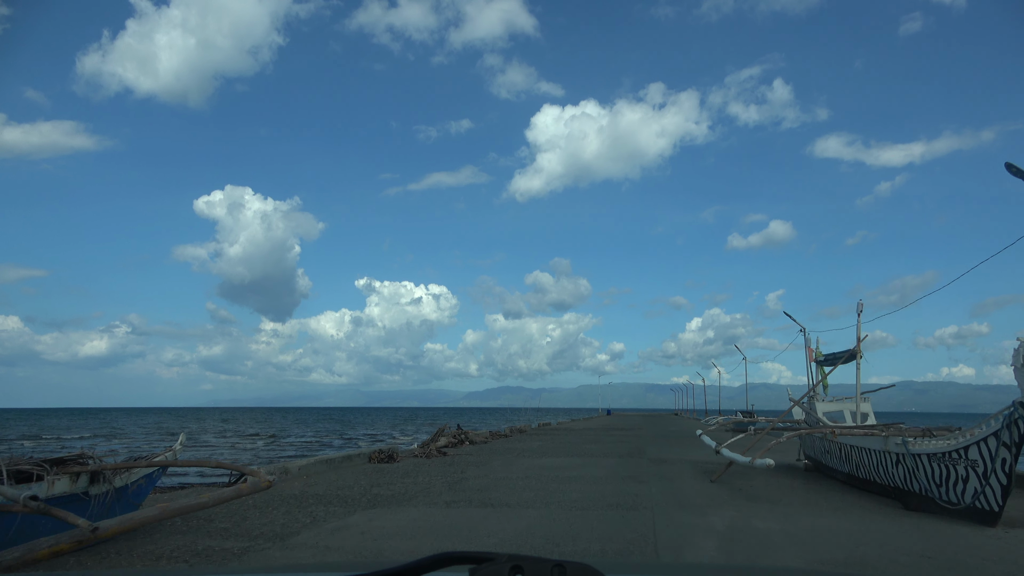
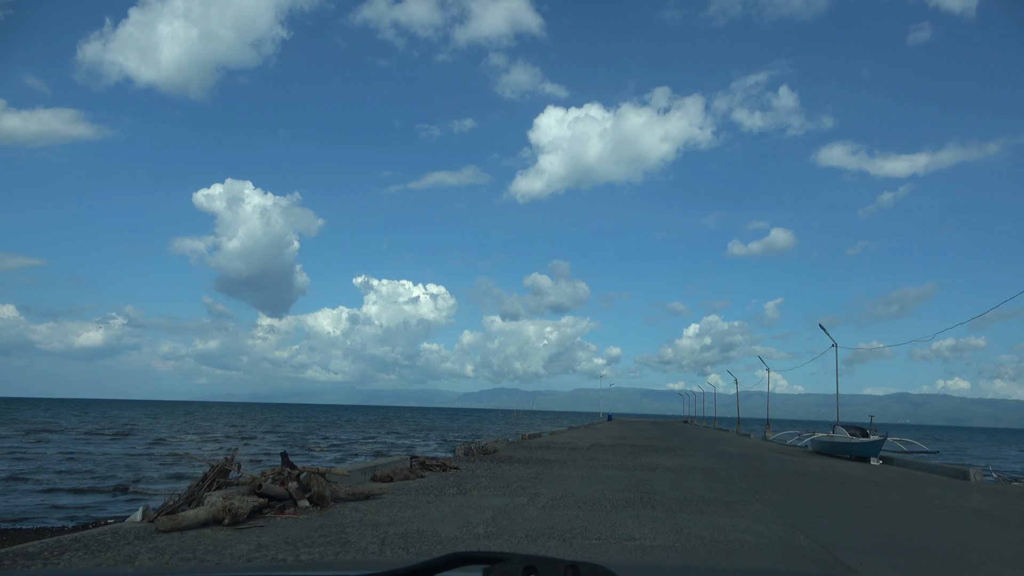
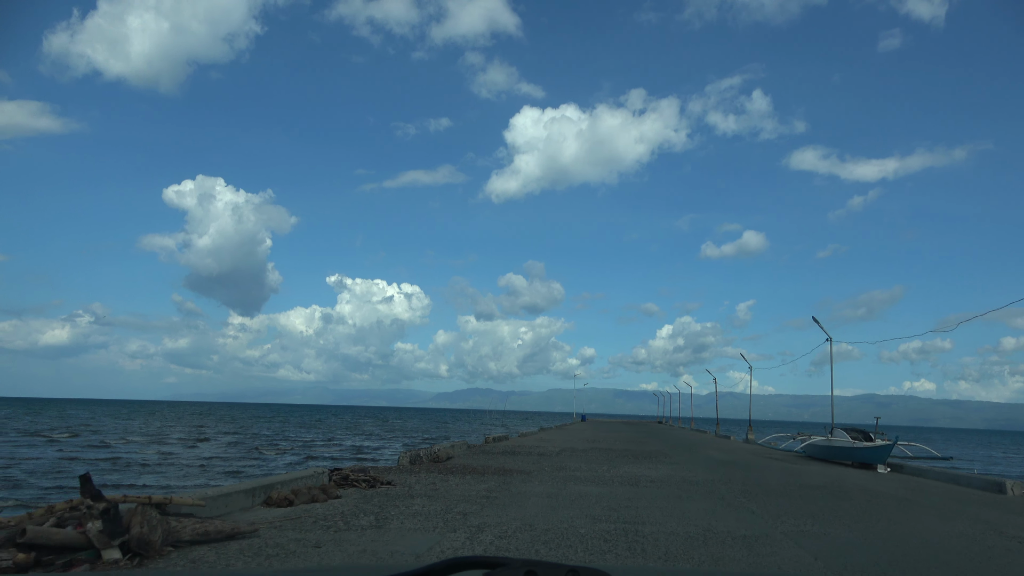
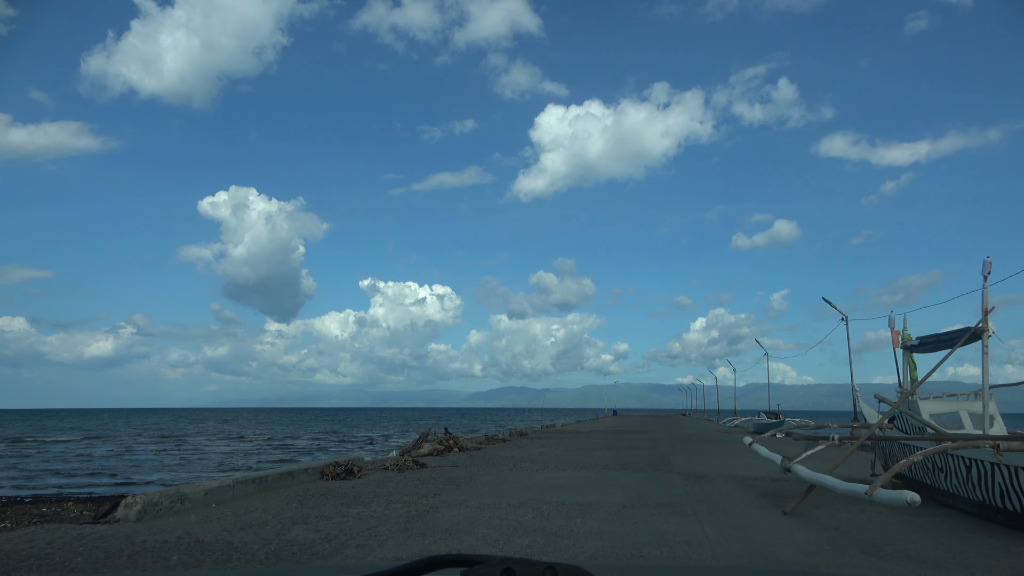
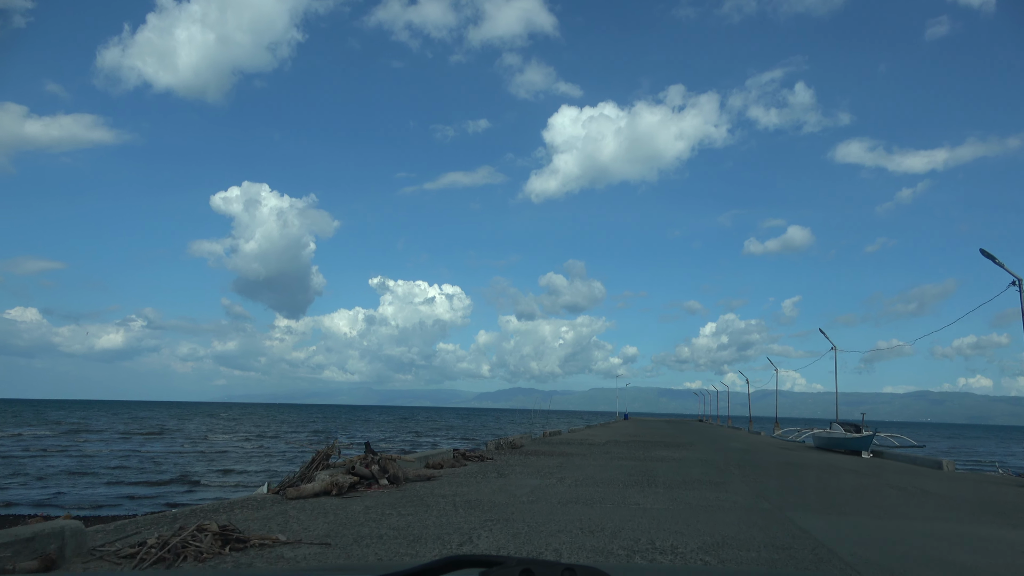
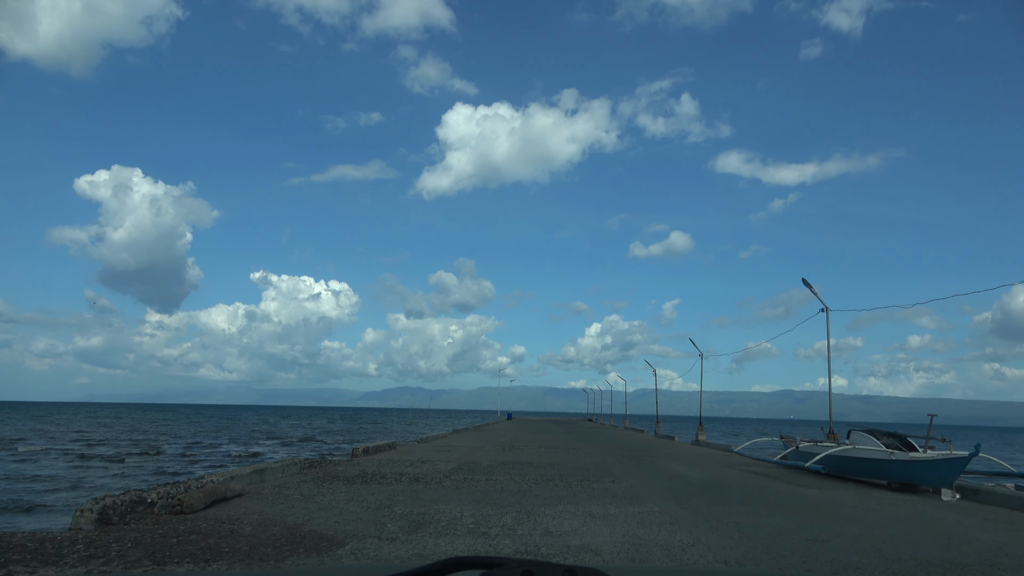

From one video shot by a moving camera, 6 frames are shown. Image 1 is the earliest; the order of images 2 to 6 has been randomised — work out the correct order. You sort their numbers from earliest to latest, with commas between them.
4, 5, 2, 3, 6
